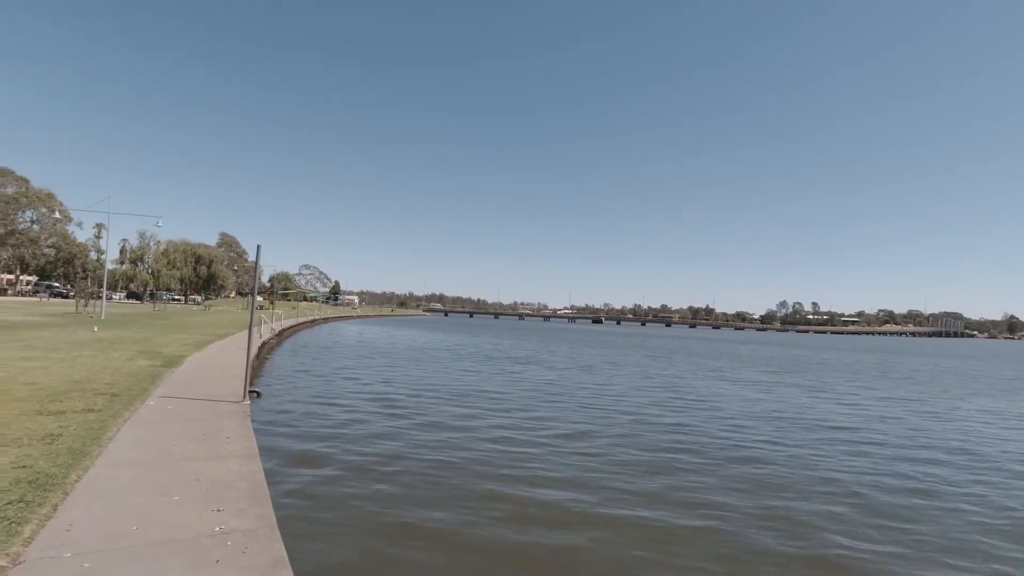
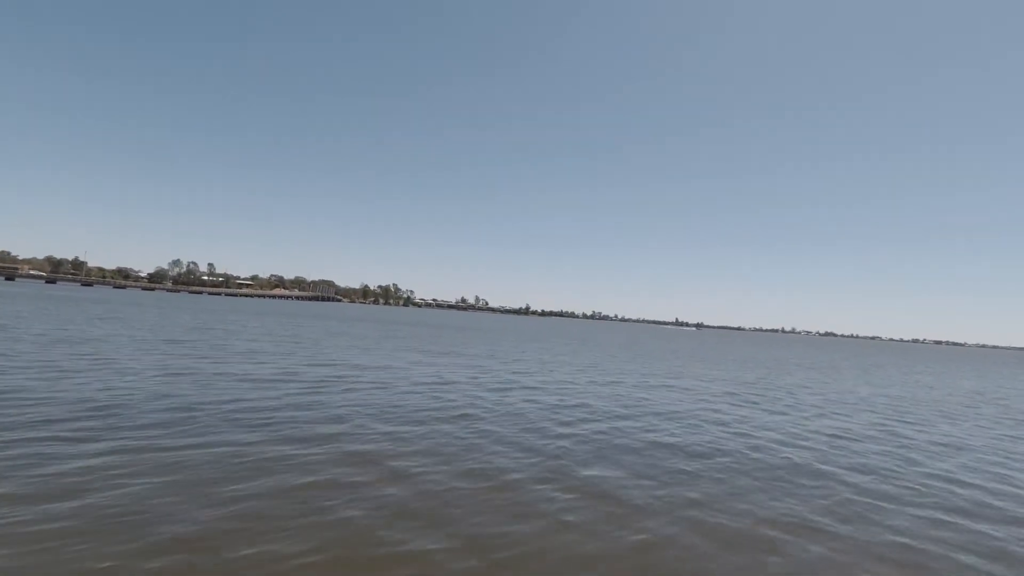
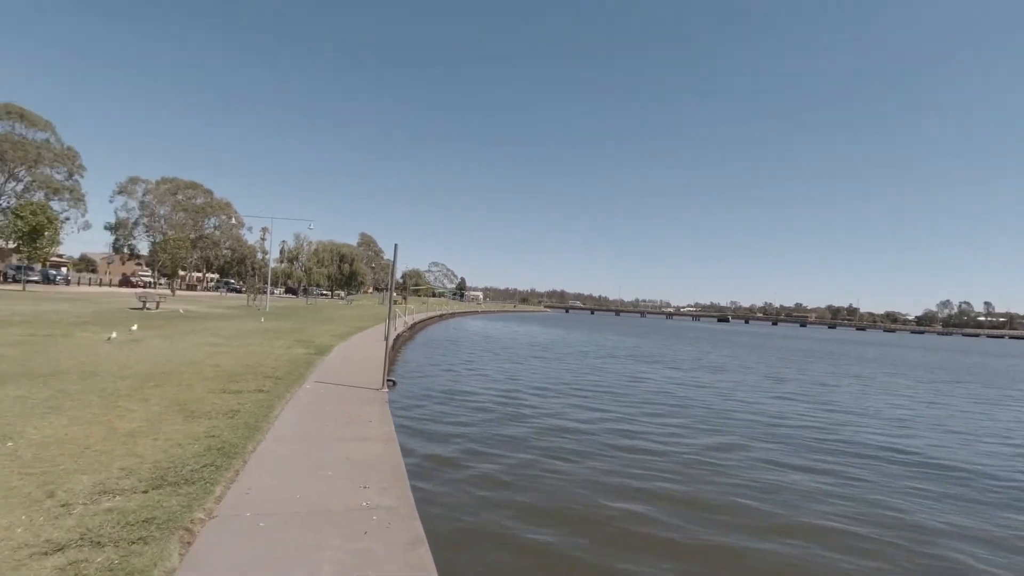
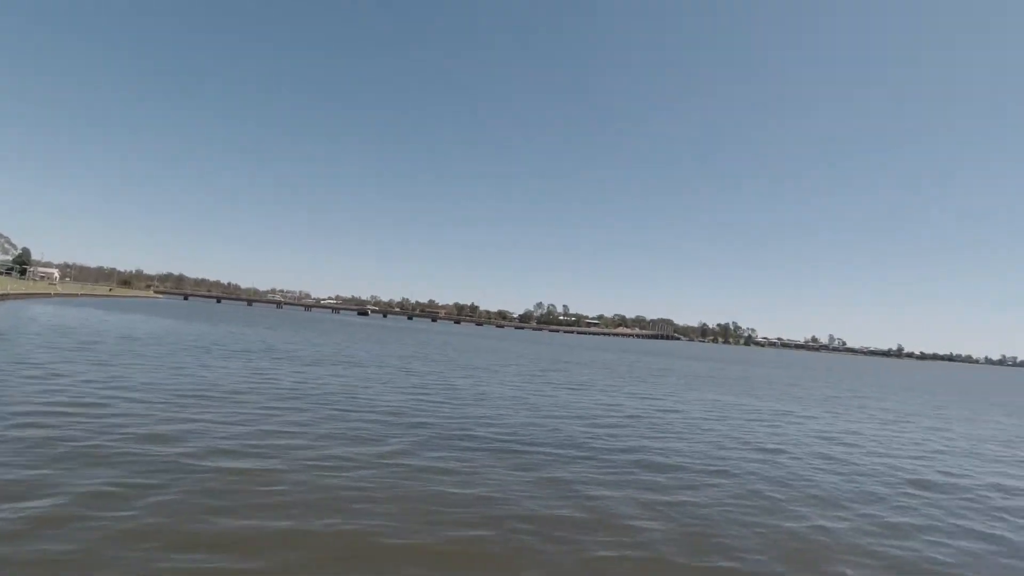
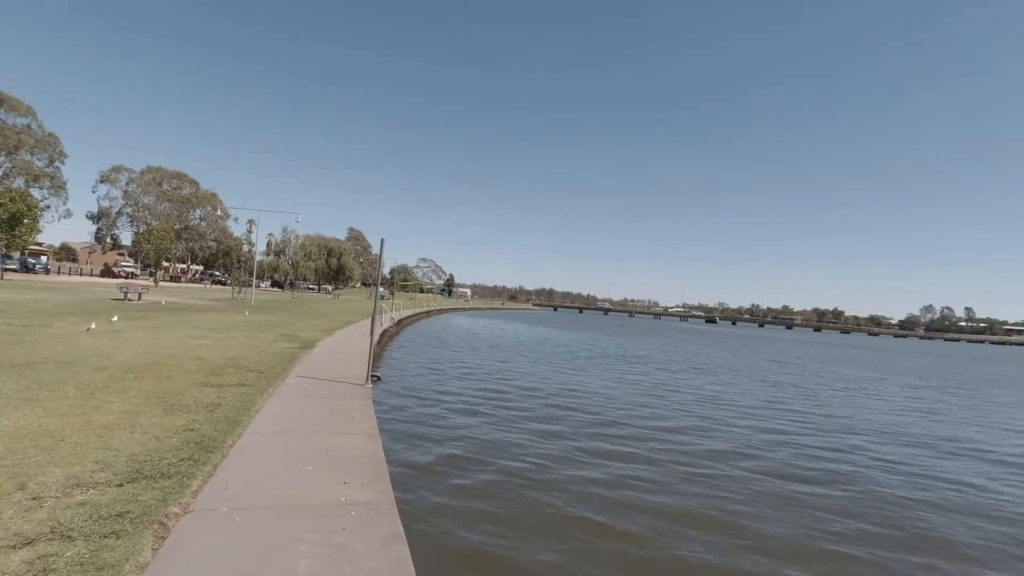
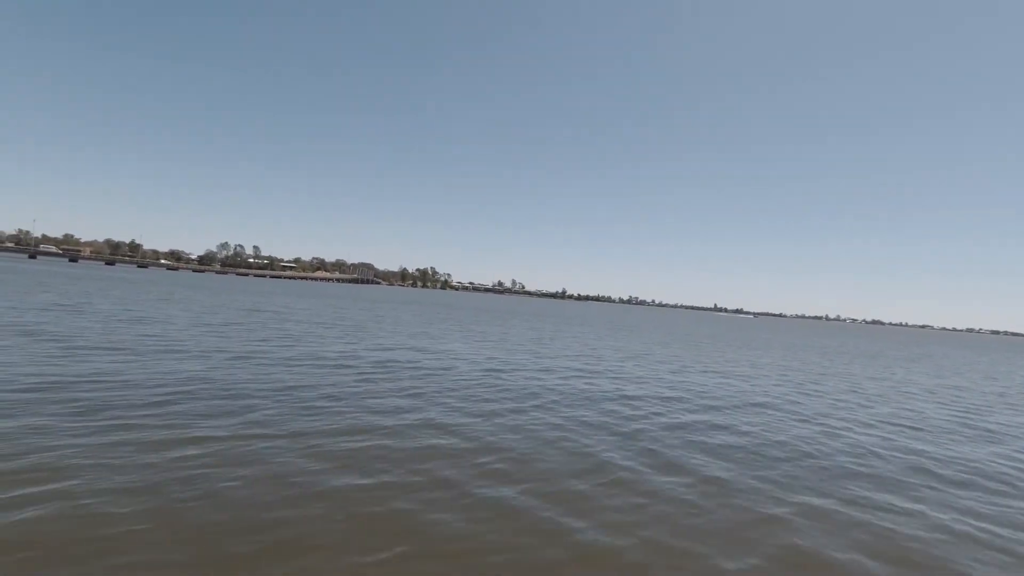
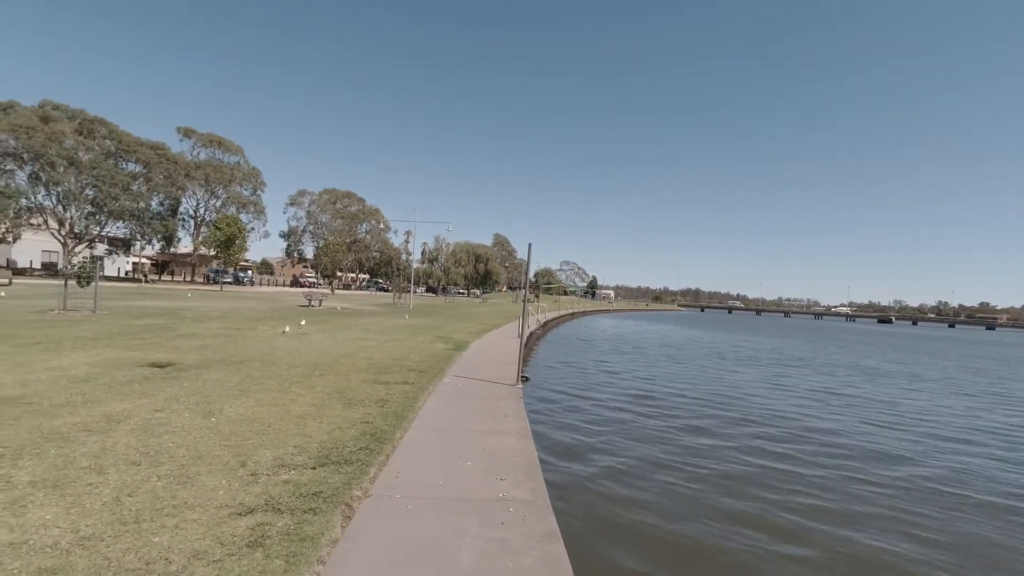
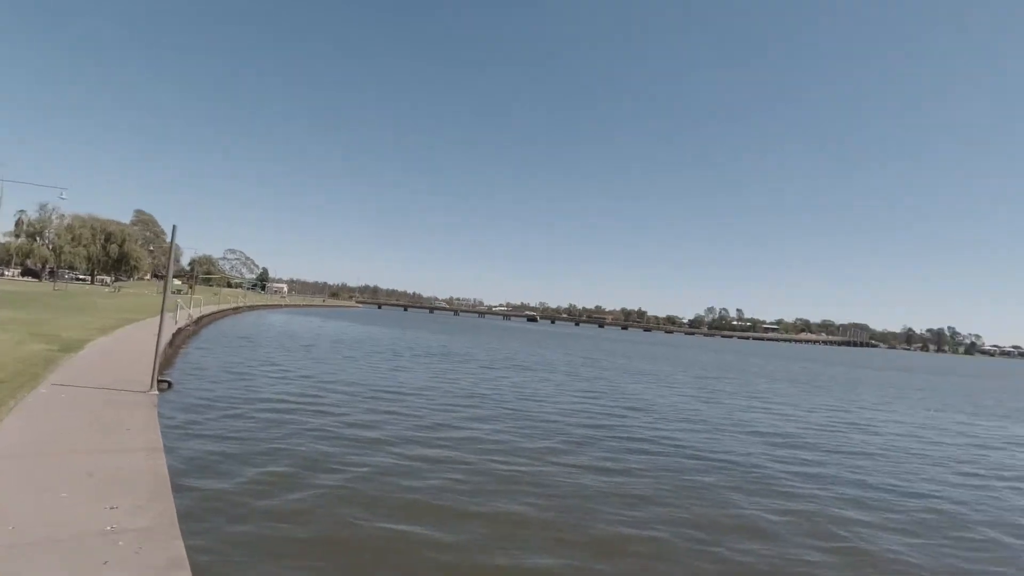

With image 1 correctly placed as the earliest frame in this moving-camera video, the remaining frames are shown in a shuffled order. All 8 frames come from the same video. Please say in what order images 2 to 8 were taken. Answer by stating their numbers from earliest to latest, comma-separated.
3, 7, 5, 8, 4, 2, 6
